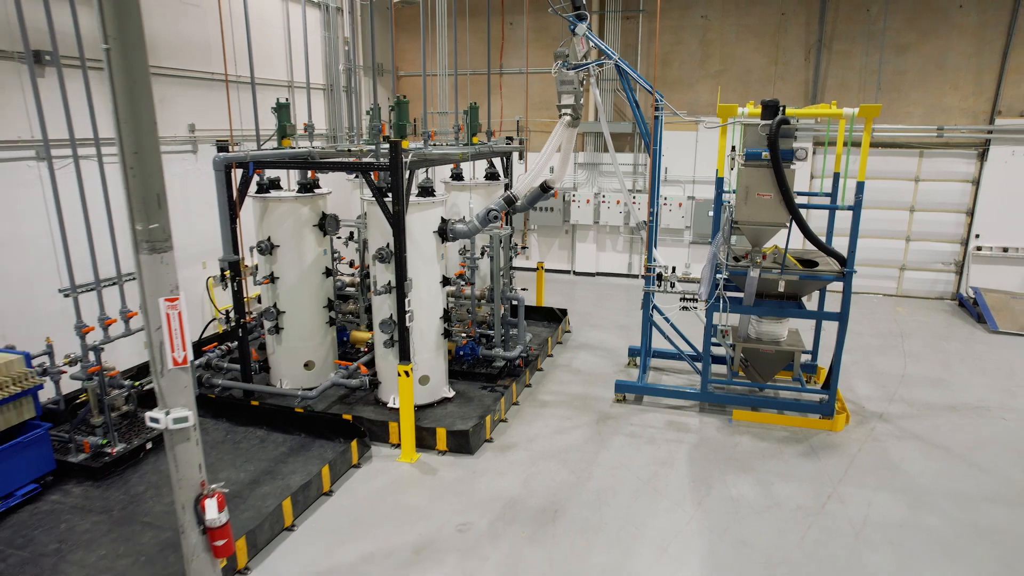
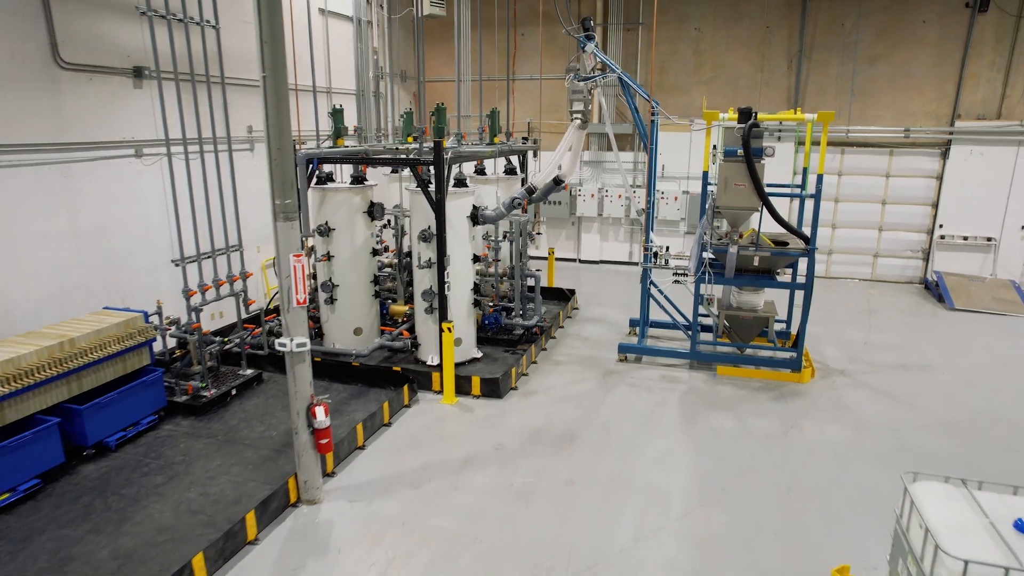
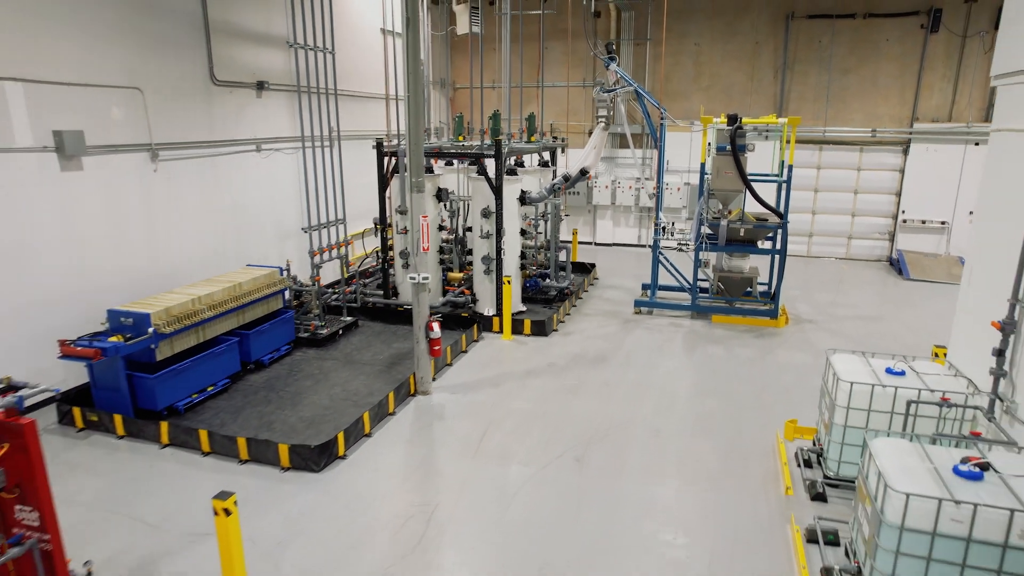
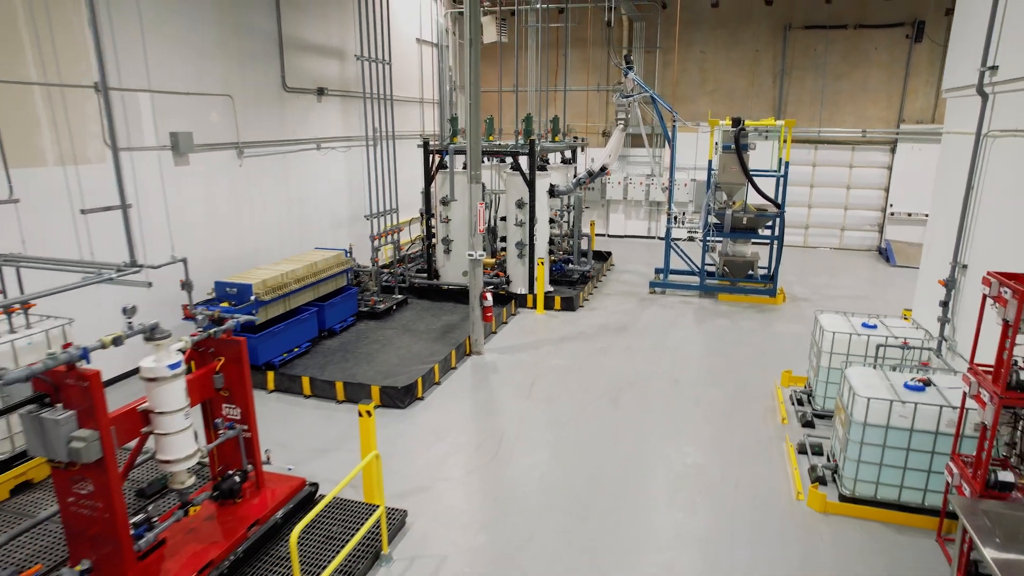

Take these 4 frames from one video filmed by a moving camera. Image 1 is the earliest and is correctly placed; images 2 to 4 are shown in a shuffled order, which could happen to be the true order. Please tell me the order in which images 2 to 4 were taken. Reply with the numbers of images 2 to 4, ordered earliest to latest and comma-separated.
2, 3, 4
